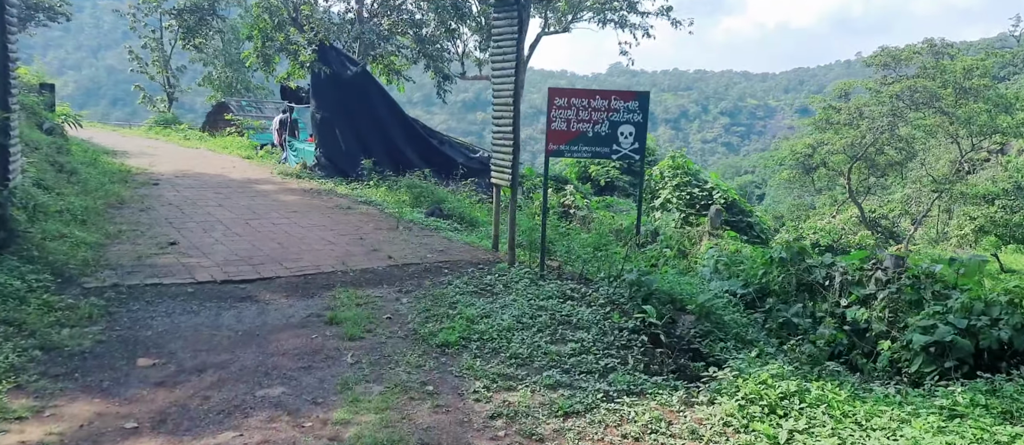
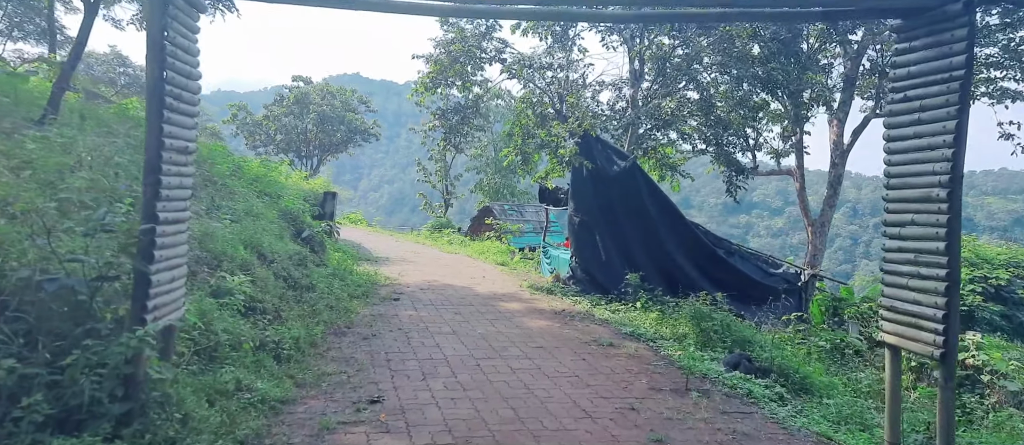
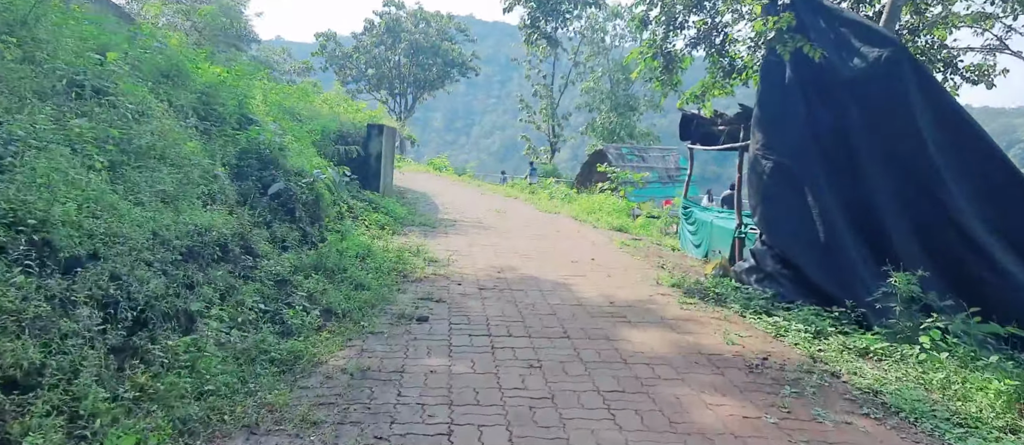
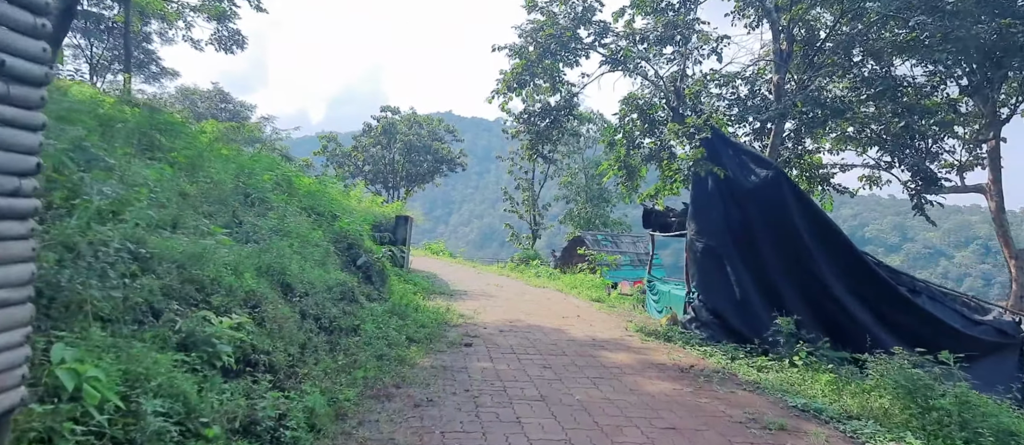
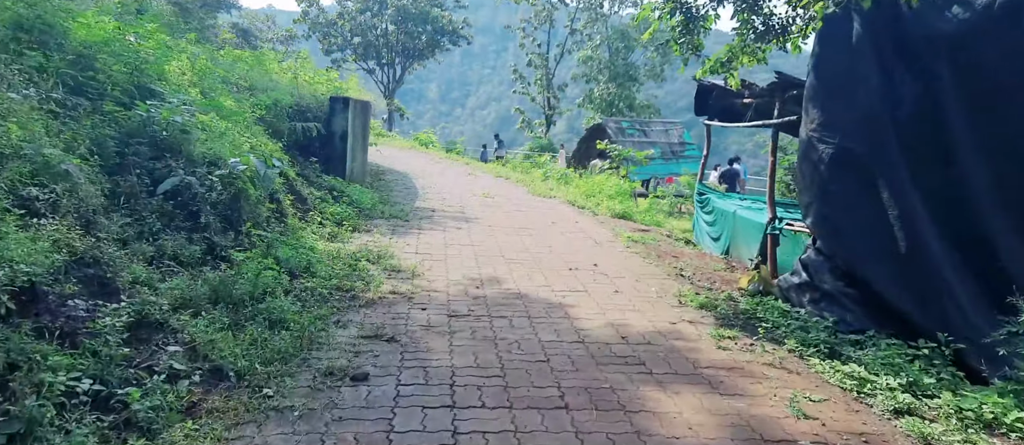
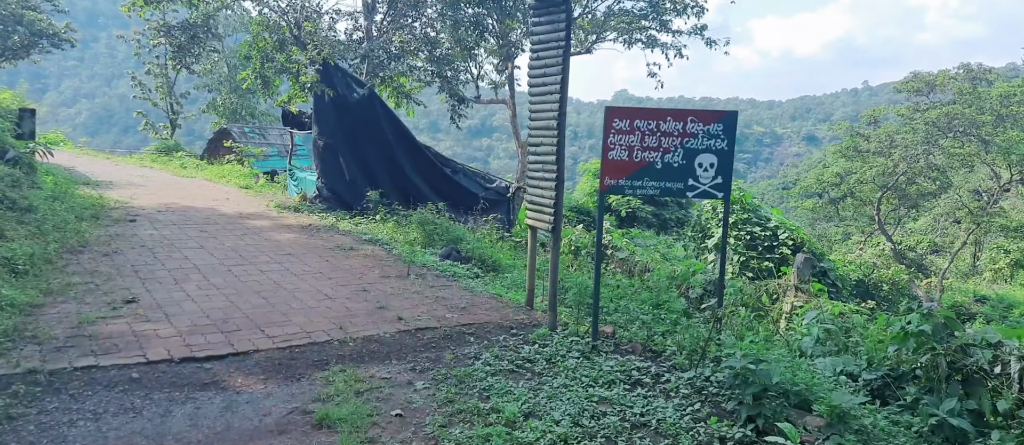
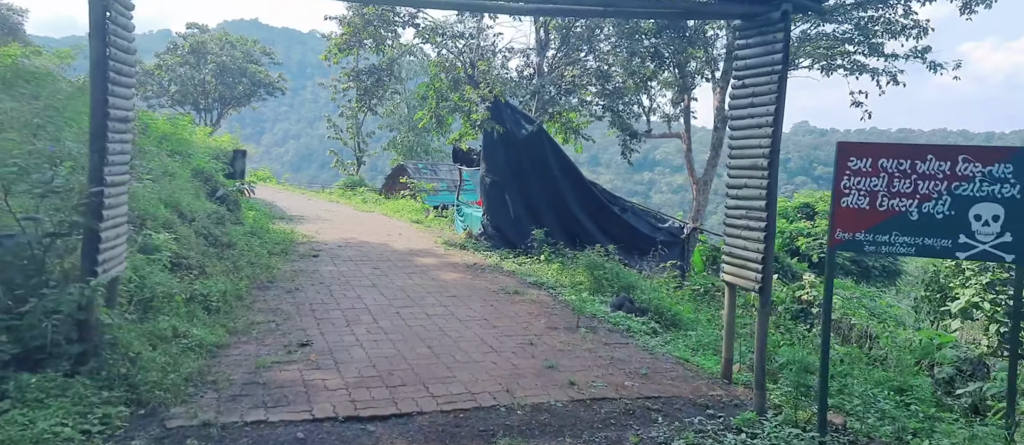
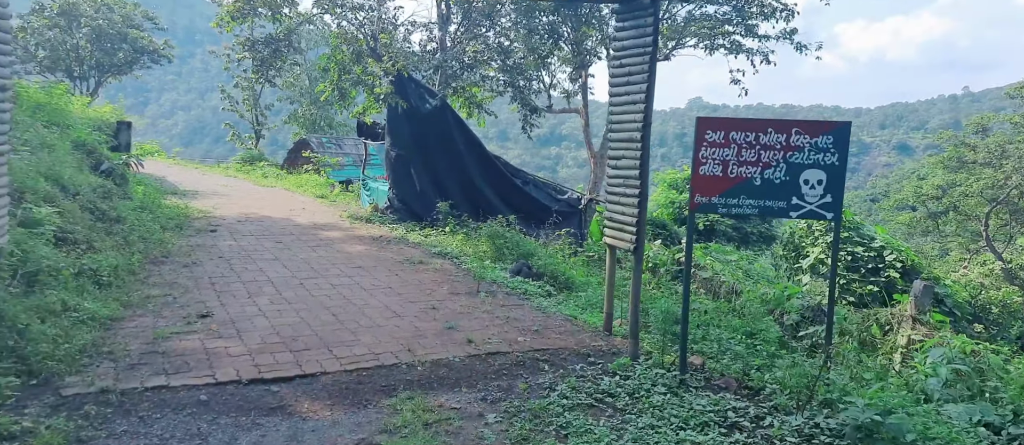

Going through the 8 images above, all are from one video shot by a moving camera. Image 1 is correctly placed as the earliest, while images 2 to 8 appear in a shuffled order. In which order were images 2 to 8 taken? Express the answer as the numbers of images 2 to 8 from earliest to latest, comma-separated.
6, 8, 7, 2, 4, 3, 5
